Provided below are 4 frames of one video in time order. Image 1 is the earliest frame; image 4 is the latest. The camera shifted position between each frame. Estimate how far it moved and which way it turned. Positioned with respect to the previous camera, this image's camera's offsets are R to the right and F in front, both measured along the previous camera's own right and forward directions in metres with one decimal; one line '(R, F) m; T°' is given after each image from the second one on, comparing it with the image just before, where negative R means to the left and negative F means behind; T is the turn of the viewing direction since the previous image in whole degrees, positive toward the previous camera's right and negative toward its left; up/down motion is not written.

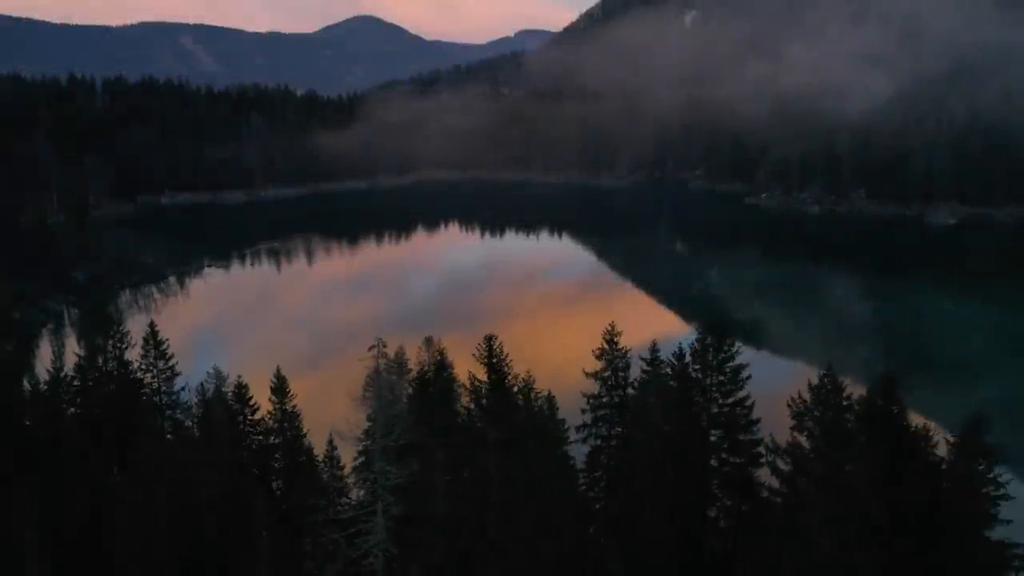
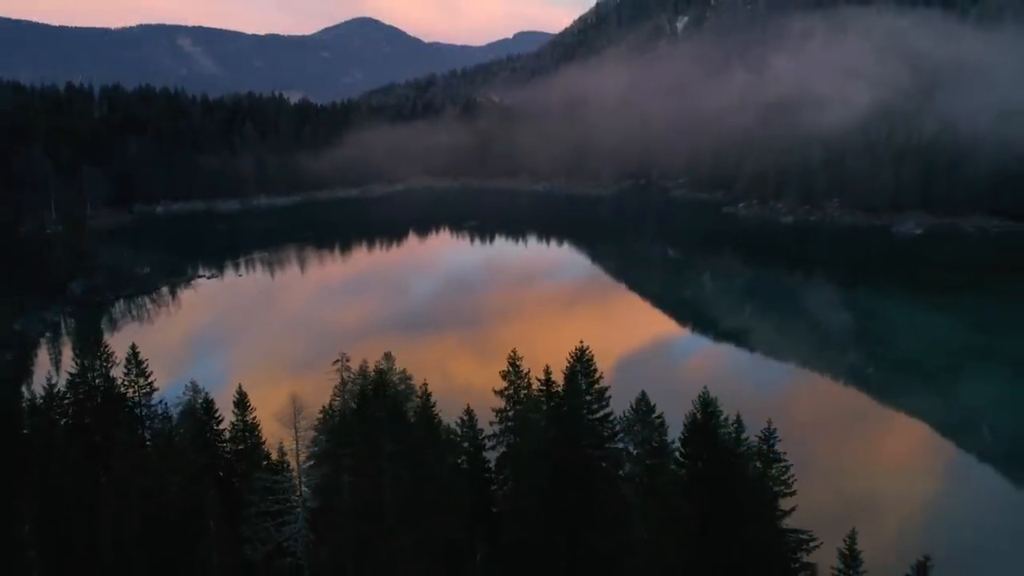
(+1.3, -2.0) m; 0°
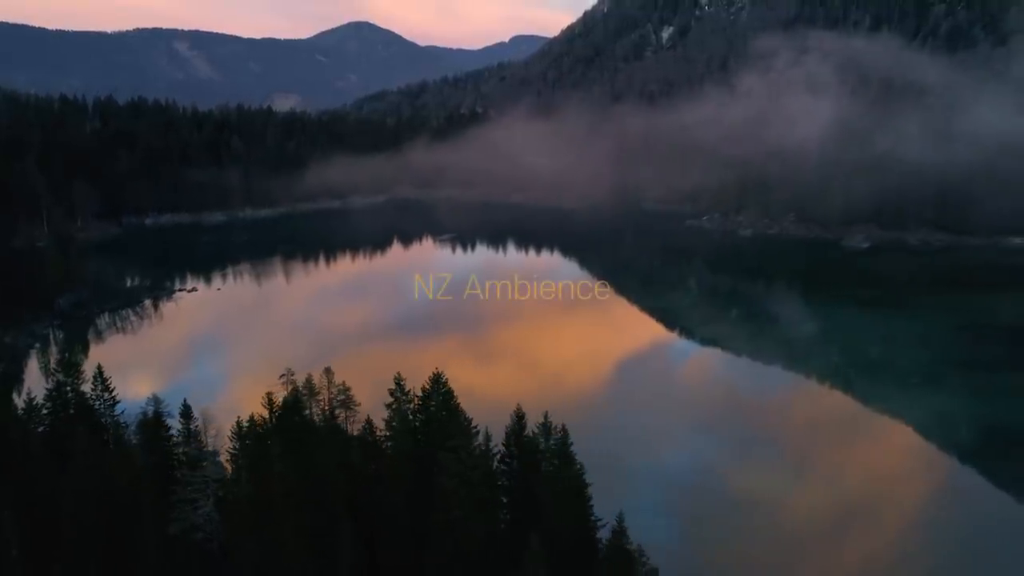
(+2.3, -3.0) m; 0°
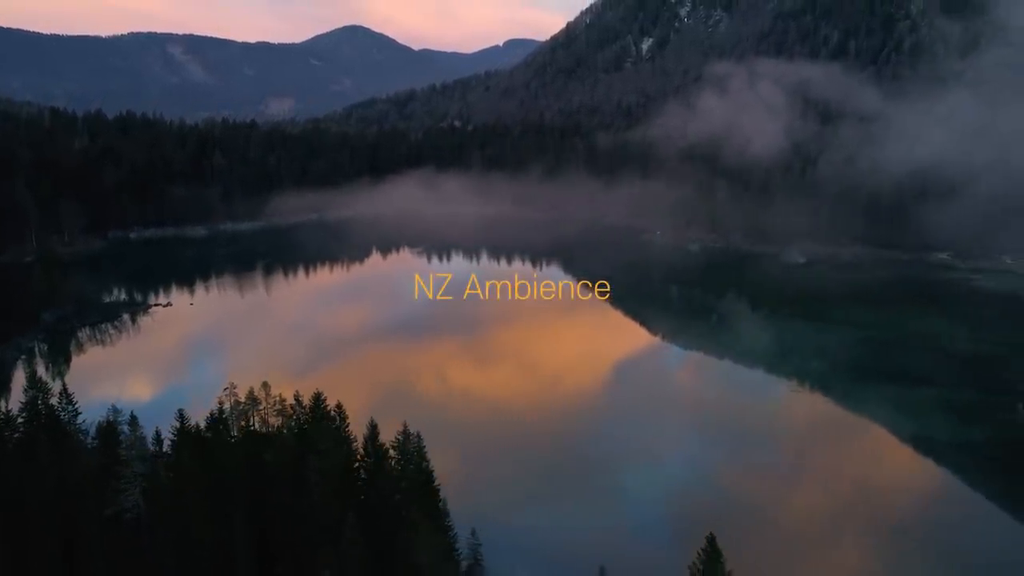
(+3.2, -4.1) m; 0°
